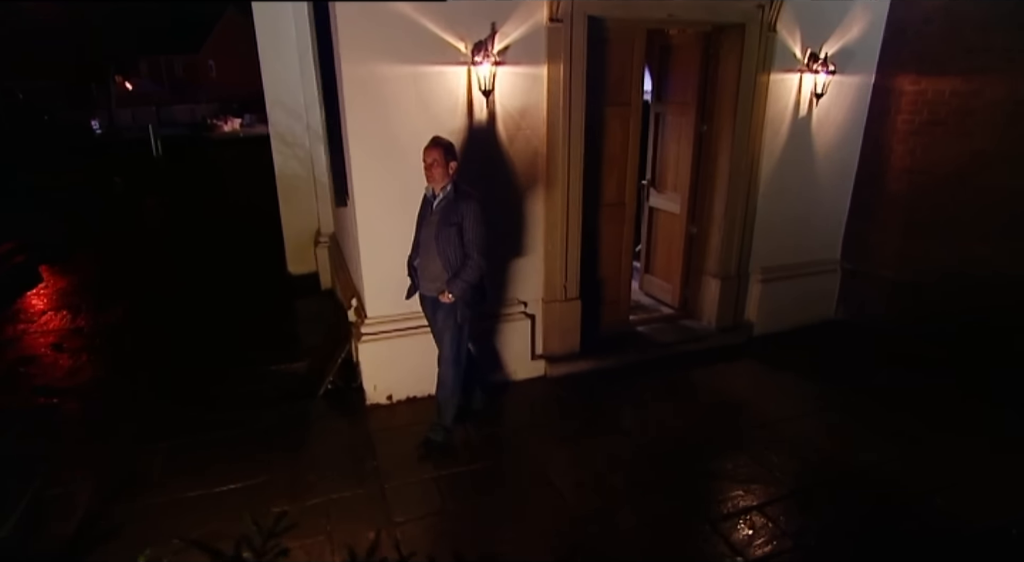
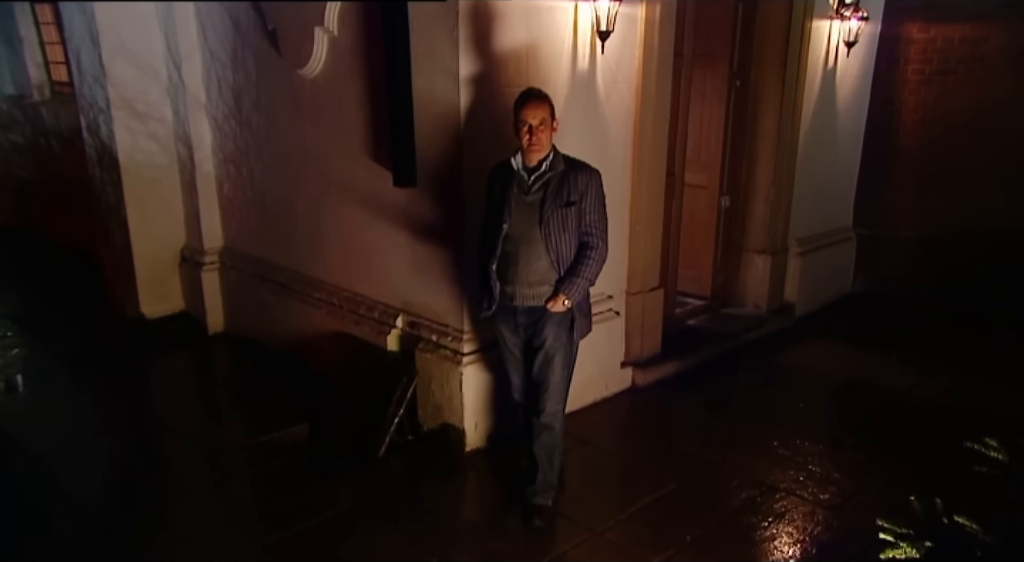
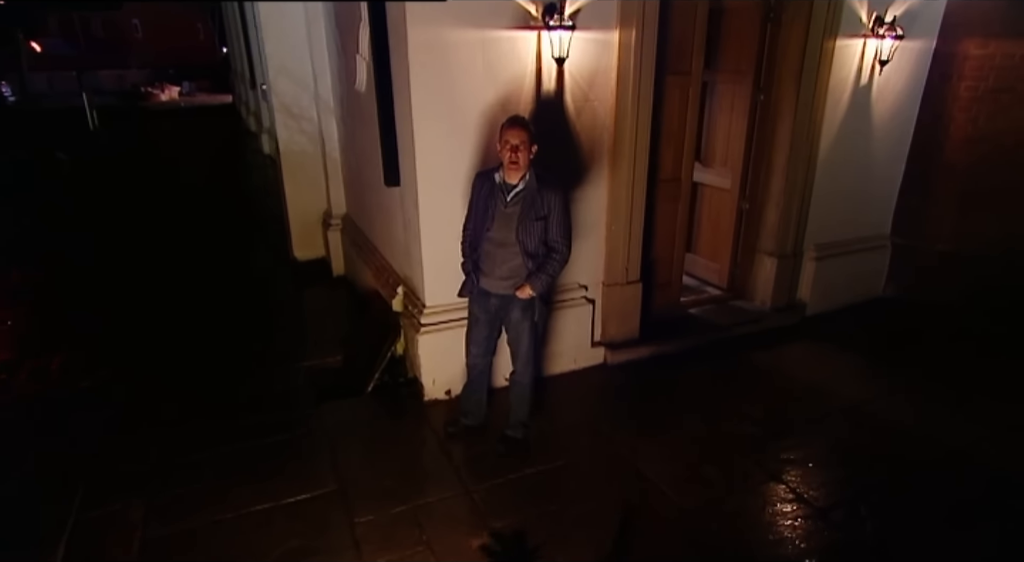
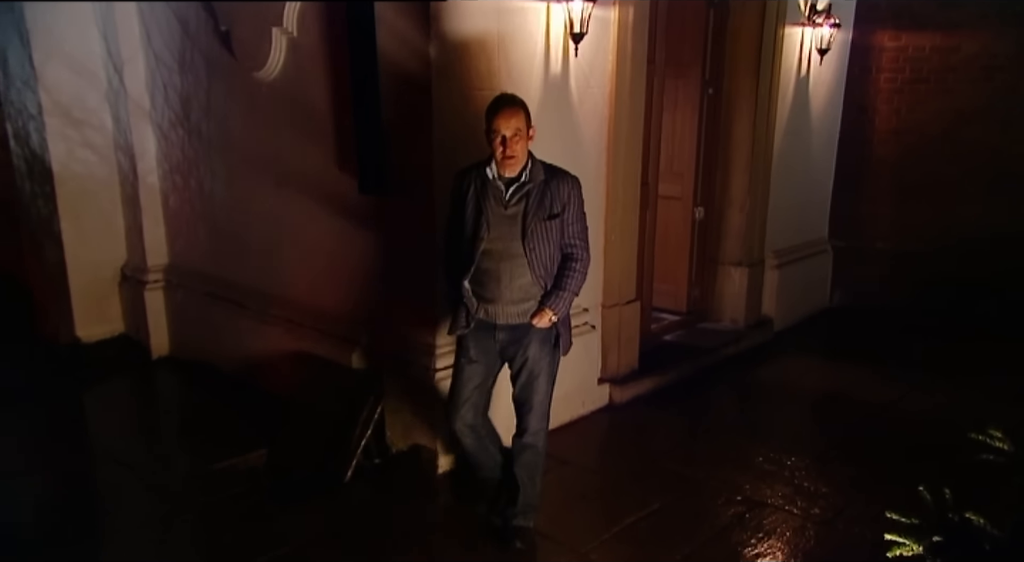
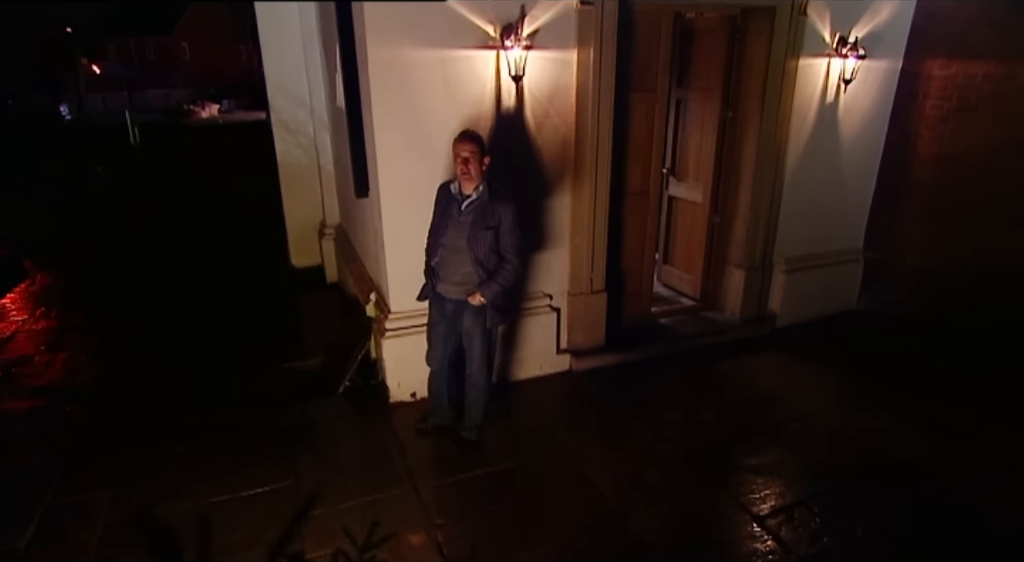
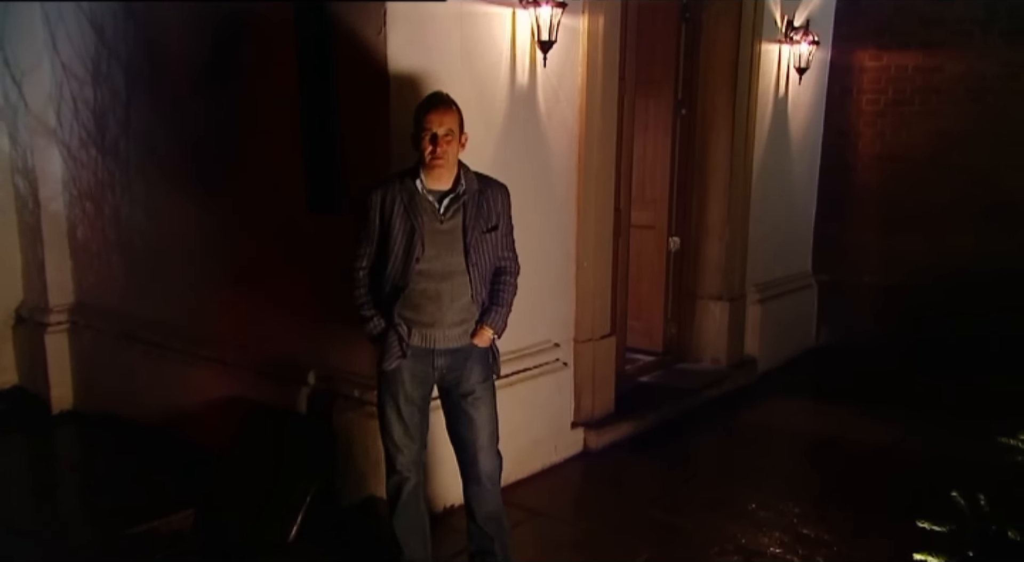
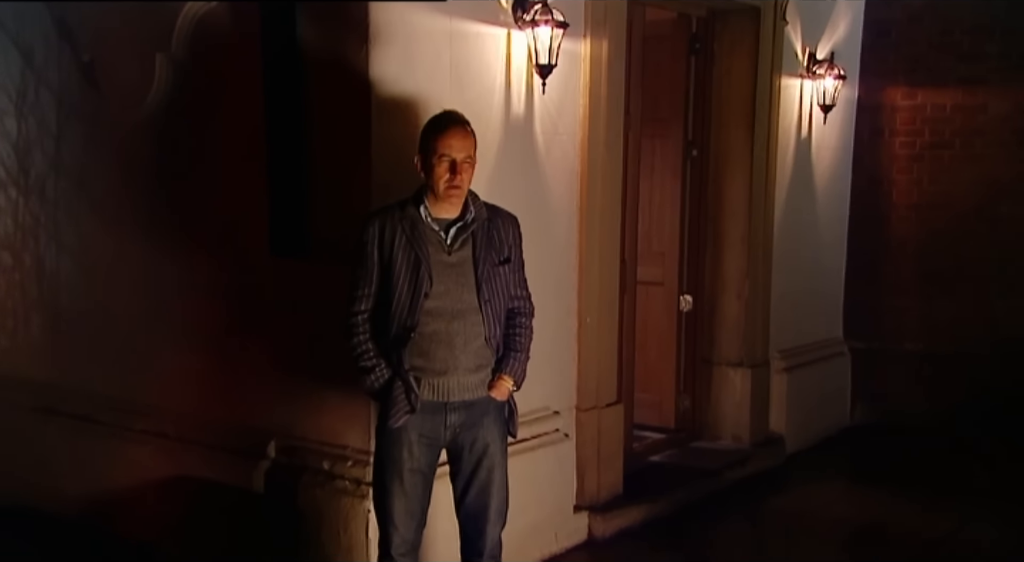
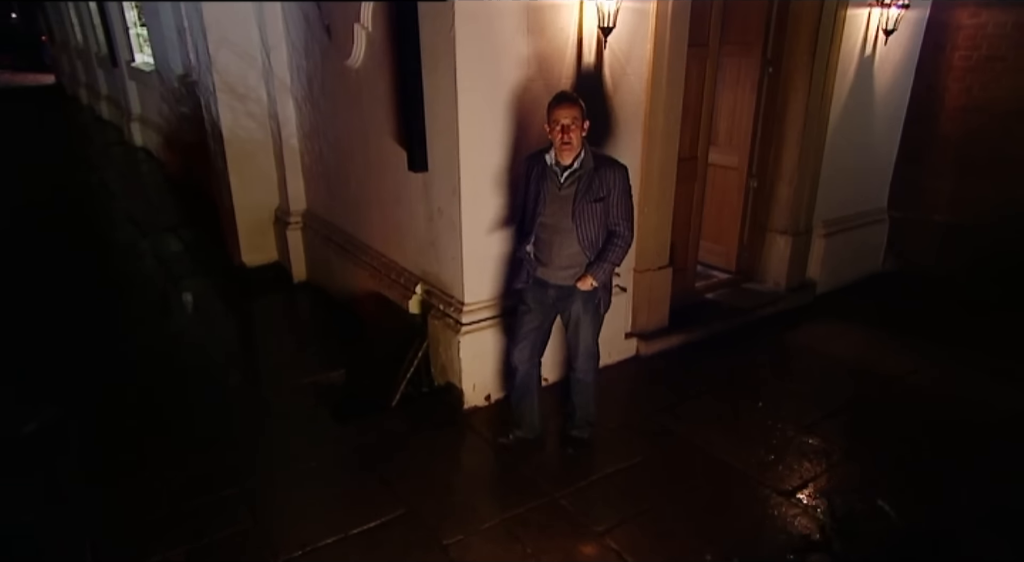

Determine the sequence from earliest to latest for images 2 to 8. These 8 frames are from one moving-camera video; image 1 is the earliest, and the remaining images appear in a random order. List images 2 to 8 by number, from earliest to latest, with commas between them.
5, 3, 8, 2, 4, 6, 7
